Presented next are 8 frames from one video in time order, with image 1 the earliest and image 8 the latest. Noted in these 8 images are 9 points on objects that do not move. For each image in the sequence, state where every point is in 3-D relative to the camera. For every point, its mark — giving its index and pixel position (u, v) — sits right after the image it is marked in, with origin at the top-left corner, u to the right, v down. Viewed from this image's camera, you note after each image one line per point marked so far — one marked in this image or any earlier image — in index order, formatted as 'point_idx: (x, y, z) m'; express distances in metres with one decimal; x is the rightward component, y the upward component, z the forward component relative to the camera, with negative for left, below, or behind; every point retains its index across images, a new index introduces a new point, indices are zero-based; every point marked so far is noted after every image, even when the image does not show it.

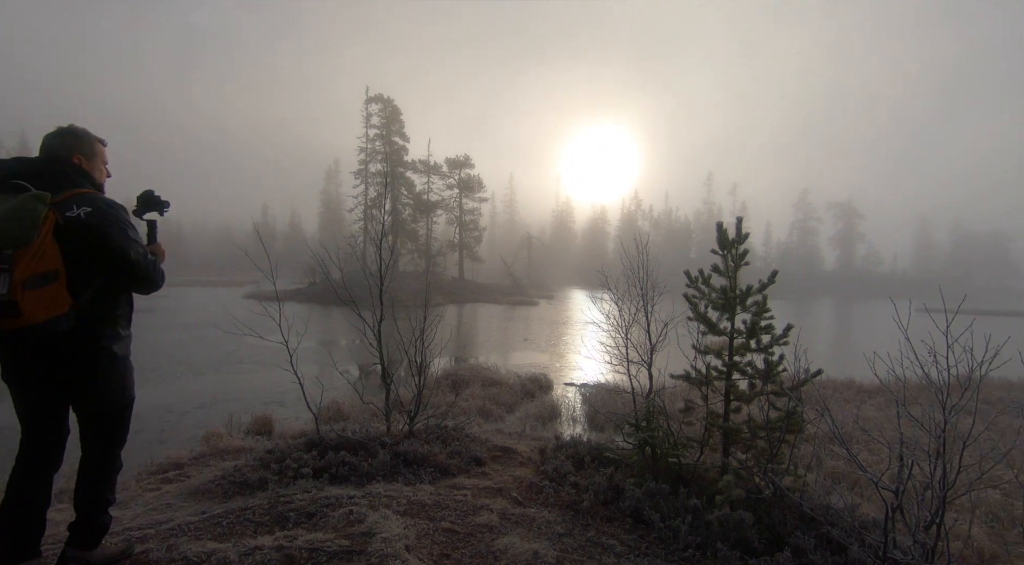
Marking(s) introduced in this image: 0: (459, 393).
0: (-1.0, -2.3, +12.0) m
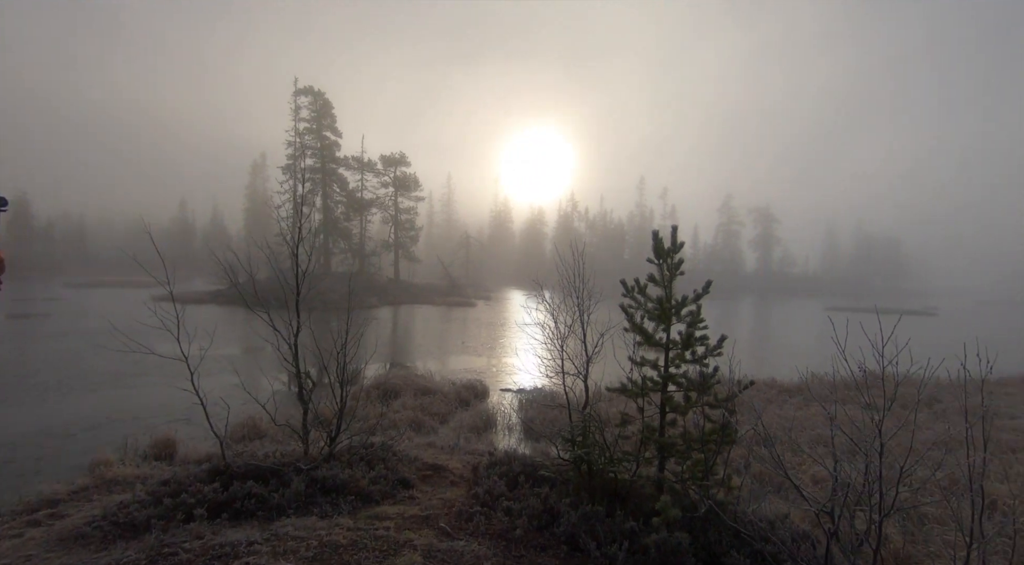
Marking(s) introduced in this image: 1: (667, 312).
0: (-2.3, -2.4, +11.5) m
1: (+1.6, -0.3, +6.4) m
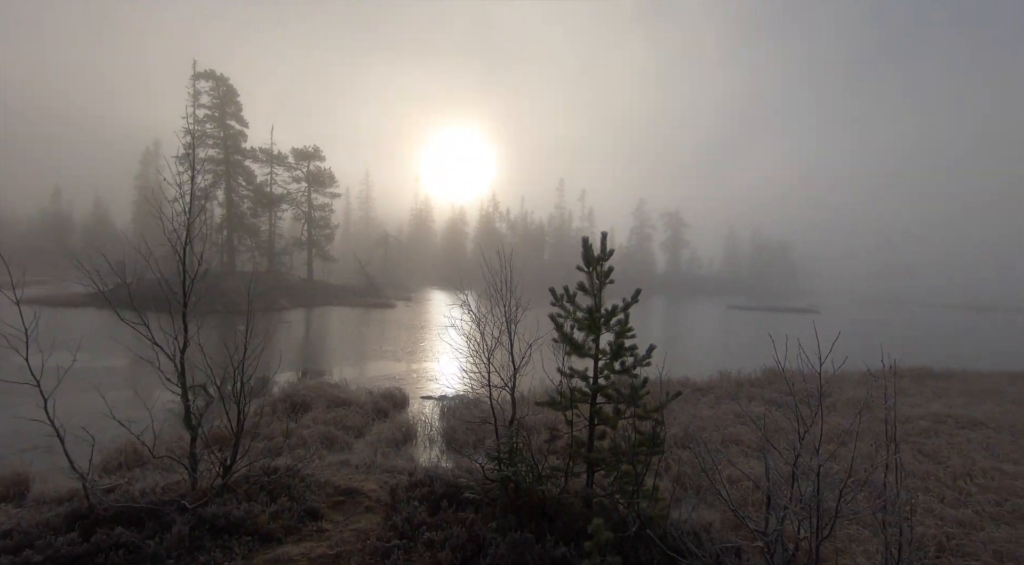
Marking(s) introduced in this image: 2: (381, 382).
0: (-3.7, -2.4, +10.6) m
1: (+0.8, -0.4, +6.0) m
2: (-3.7, -2.8, +16.9) m
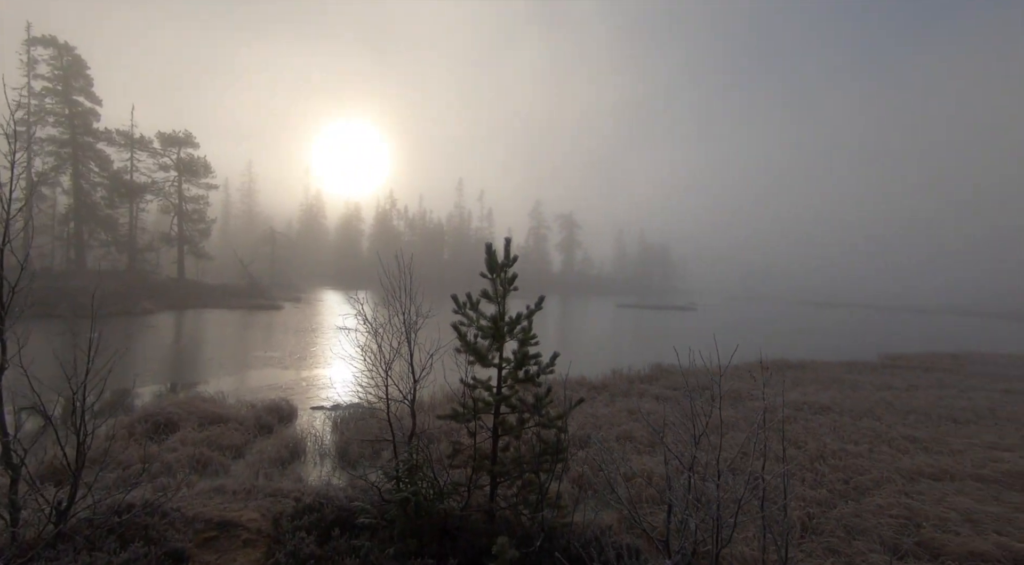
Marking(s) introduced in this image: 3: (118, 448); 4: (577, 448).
0: (-5.3, -2.5, +9.4) m
1: (-0.1, -0.4, +5.7) m
2: (-6.3, -2.9, +15.7) m
3: (-5.9, -2.5, +9.2) m
4: (+1.2, -3.0, +10.6) m
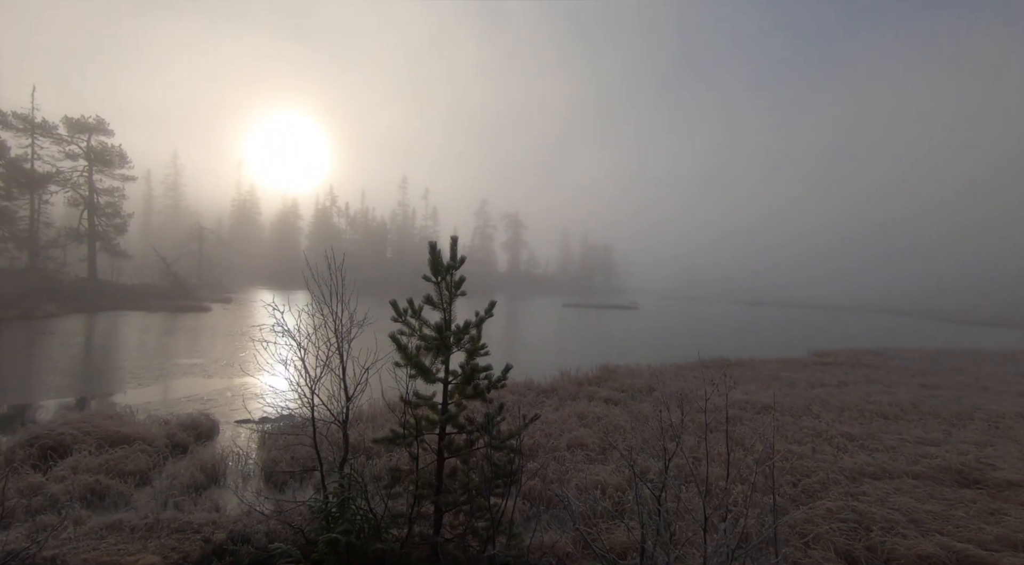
0: (-6.1, -2.5, +8.1) m
1: (-0.5, -0.5, +4.9) m
2: (-7.7, -2.9, +14.3) m
3: (-6.7, -2.6, +7.9) m
4: (+0.3, -3.0, +9.9) m
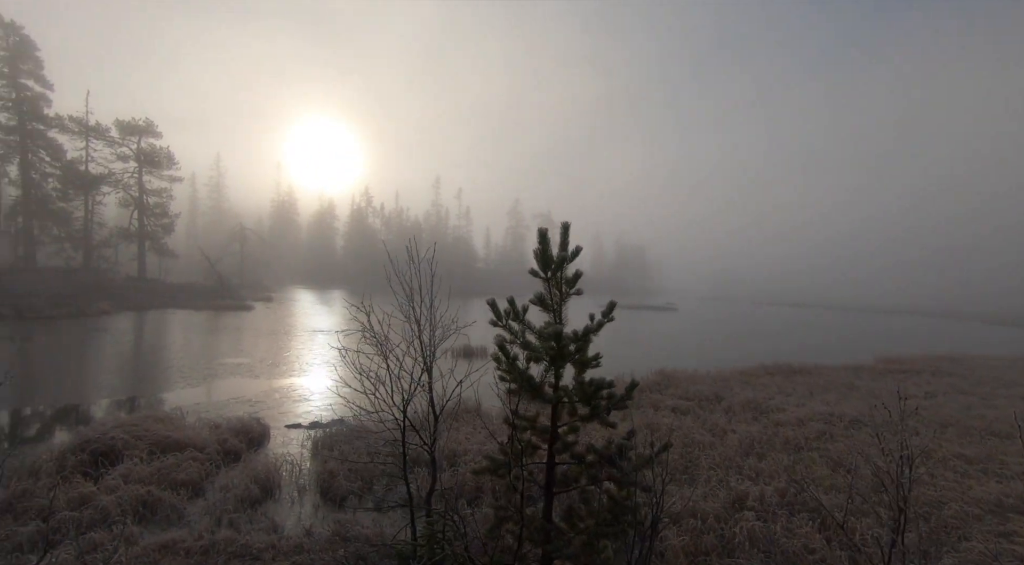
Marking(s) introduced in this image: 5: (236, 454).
0: (-5.1, -2.5, +7.6) m
1: (+0.3, -0.4, +4.1) m
2: (-6.4, -2.8, +13.8) m
3: (-5.7, -2.5, +7.4) m
4: (+1.4, -3.0, +9.1) m
5: (-4.2, -2.6, +9.3) m
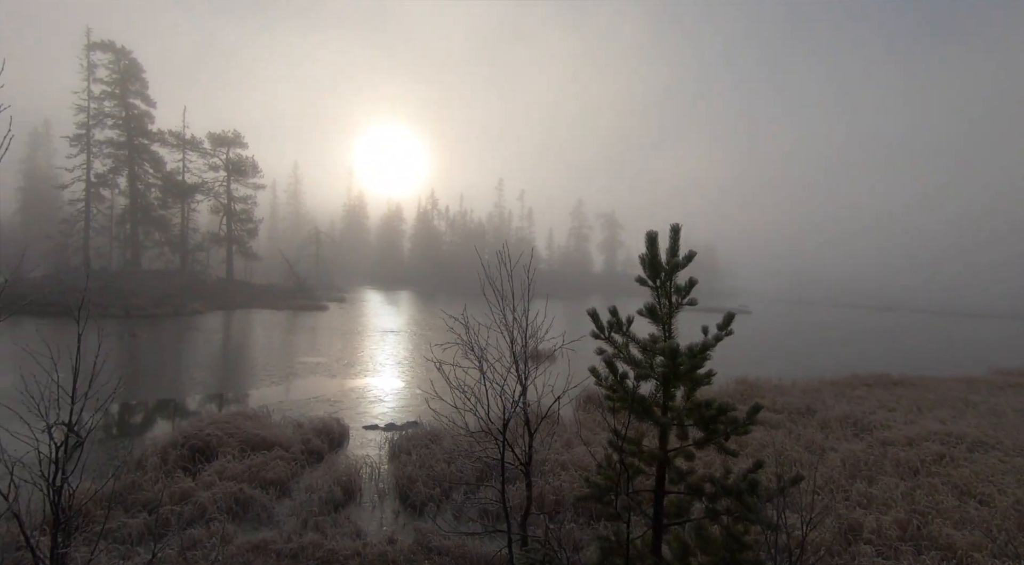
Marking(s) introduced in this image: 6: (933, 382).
0: (-4.1, -2.5, +7.9) m
1: (+0.9, -0.5, +3.9) m
2: (-4.7, -2.9, +14.2) m
3: (-4.7, -2.6, +7.8) m
4: (+2.5, -3.1, +8.7) m
5: (-3.0, -2.7, +9.5) m
6: (+12.9, -3.1, +18.7) m
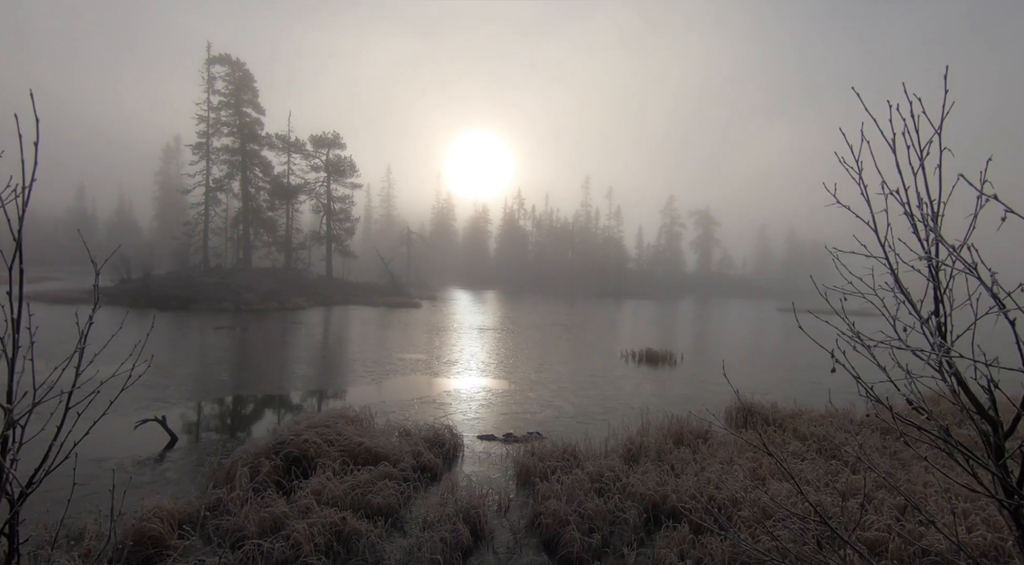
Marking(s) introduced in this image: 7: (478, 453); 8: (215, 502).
0: (-2.2, -2.3, +6.3) m
1: (+2.1, -0.3, +1.6) m
2: (-2.0, -2.6, +12.6) m
3: (-2.9, -2.3, +6.2) m
4: (+4.4, -2.8, +6.1) m
5: (-1.0, -2.4, +7.7) m
6: (+16.0, -2.9, +14.6) m
7: (-0.6, -2.6, +9.0) m
8: (-3.1, -2.3, +6.4) m
